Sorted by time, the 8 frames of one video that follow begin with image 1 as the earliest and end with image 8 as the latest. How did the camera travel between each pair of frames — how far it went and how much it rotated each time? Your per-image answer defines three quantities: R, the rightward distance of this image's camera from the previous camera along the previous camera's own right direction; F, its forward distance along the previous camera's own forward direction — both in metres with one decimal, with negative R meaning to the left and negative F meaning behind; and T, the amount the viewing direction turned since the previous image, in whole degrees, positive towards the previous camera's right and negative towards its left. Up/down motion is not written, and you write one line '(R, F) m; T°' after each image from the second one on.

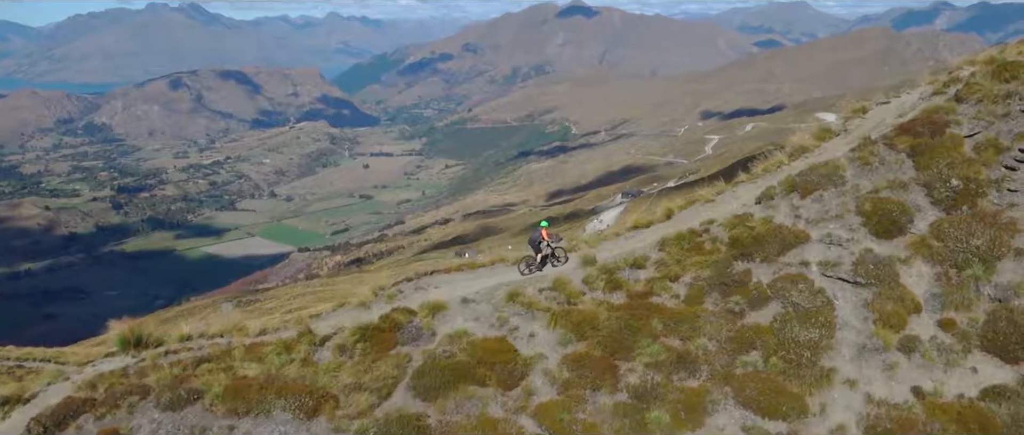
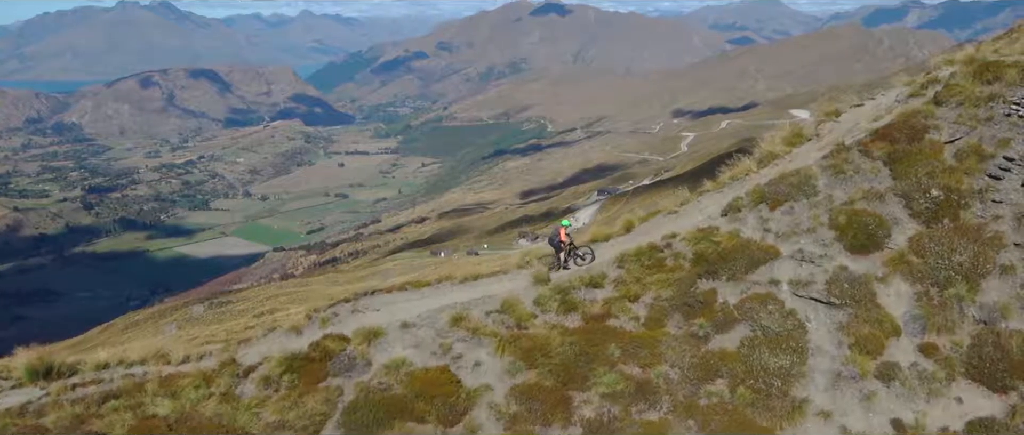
(+1.4, +2.6) m; +2°
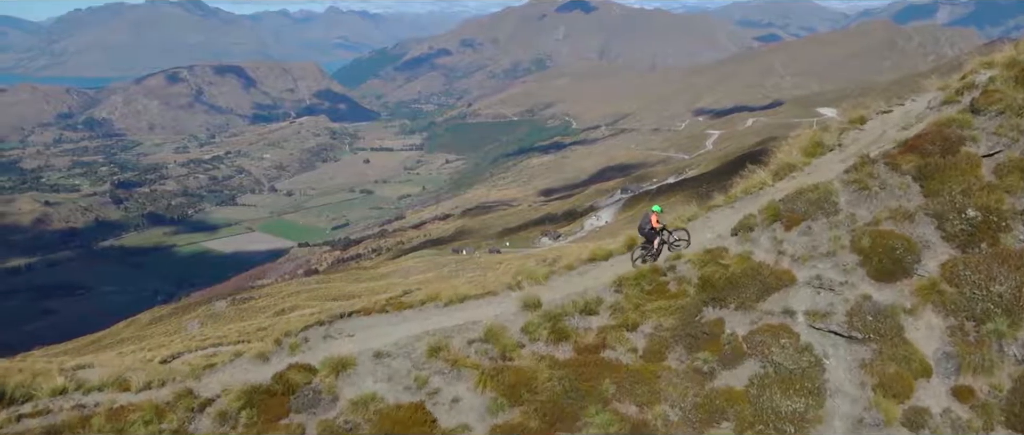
(+1.3, +2.2) m; -2°
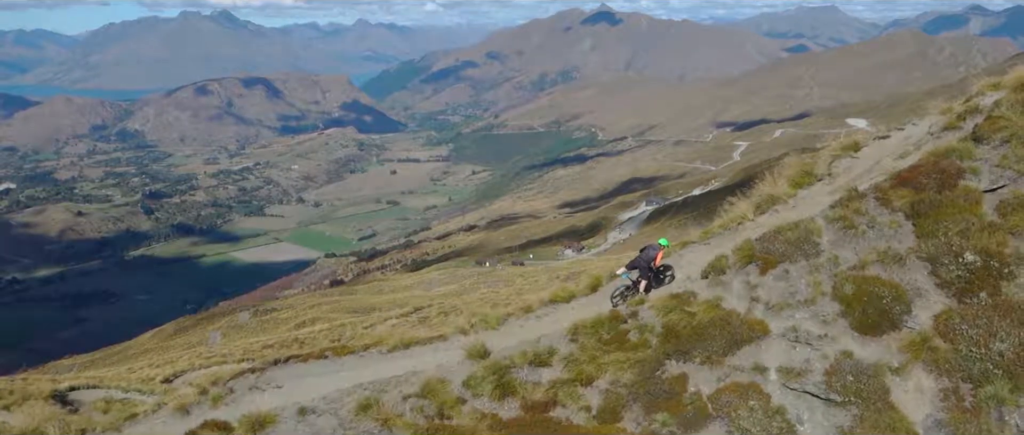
(+2.8, +2.1) m; -2°
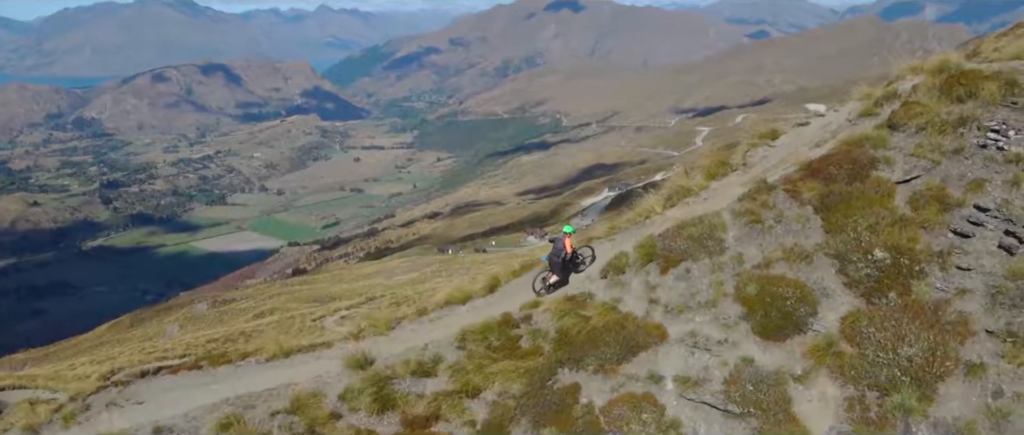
(+2.8, +2.0) m; +3°
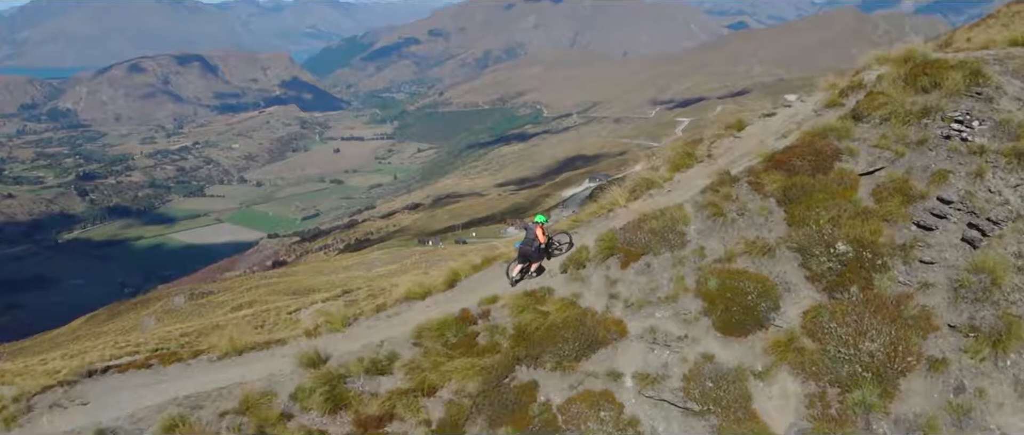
(+0.8, +0.6) m; +2°
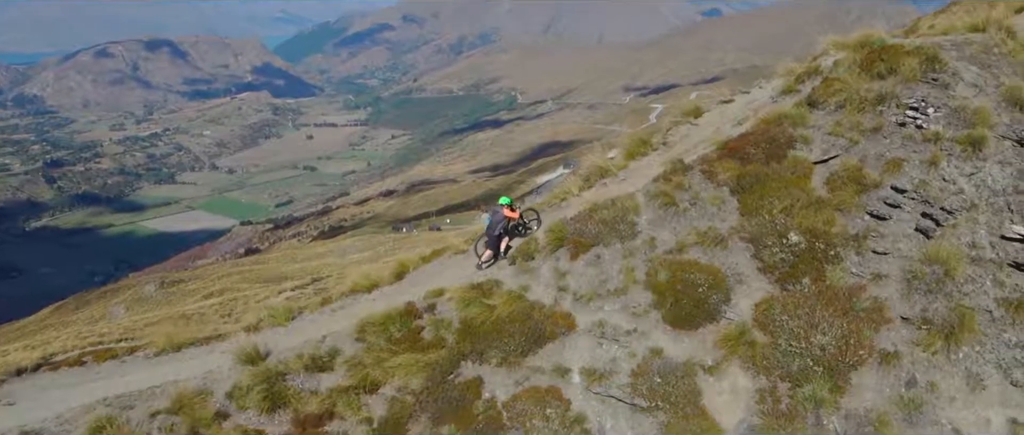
(+0.9, +0.8) m; +2°
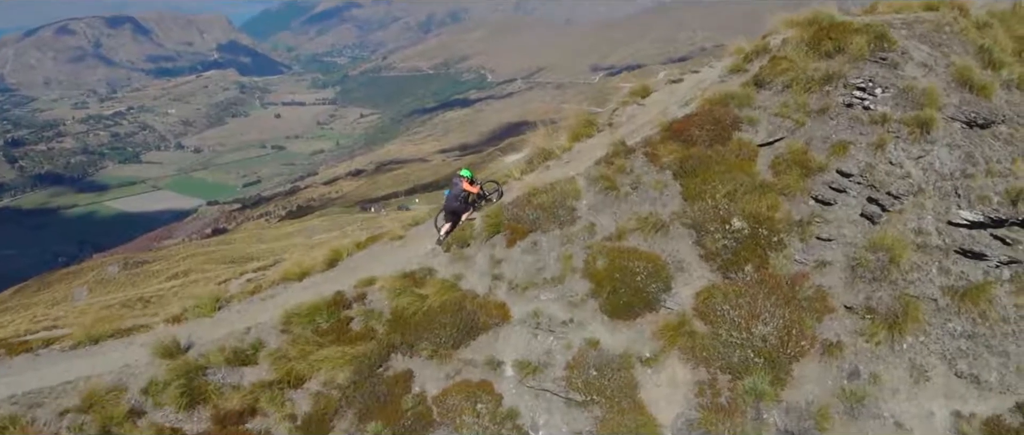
(+1.1, +0.9) m; +2°
